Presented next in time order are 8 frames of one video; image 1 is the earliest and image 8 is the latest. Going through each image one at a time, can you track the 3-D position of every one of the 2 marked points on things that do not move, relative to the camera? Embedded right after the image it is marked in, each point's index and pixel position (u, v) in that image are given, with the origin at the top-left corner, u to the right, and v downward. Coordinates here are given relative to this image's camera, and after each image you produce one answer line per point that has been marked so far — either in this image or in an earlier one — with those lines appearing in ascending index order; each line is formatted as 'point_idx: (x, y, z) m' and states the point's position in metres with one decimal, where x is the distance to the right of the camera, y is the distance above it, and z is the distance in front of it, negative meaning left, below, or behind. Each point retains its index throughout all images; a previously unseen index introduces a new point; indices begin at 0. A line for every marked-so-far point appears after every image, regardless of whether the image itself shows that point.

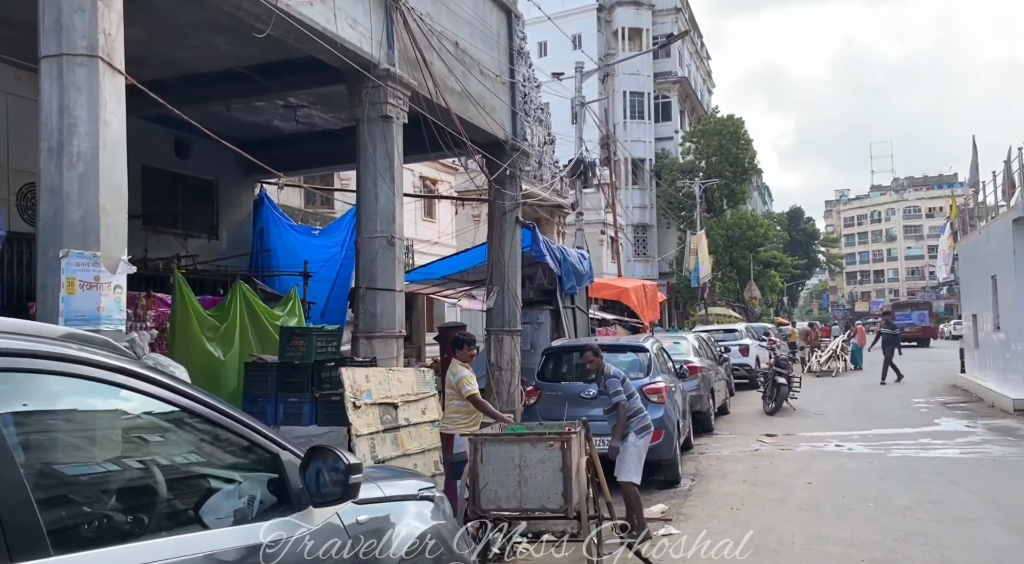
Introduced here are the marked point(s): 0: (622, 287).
0: (+2.5, -0.1, +19.9) m
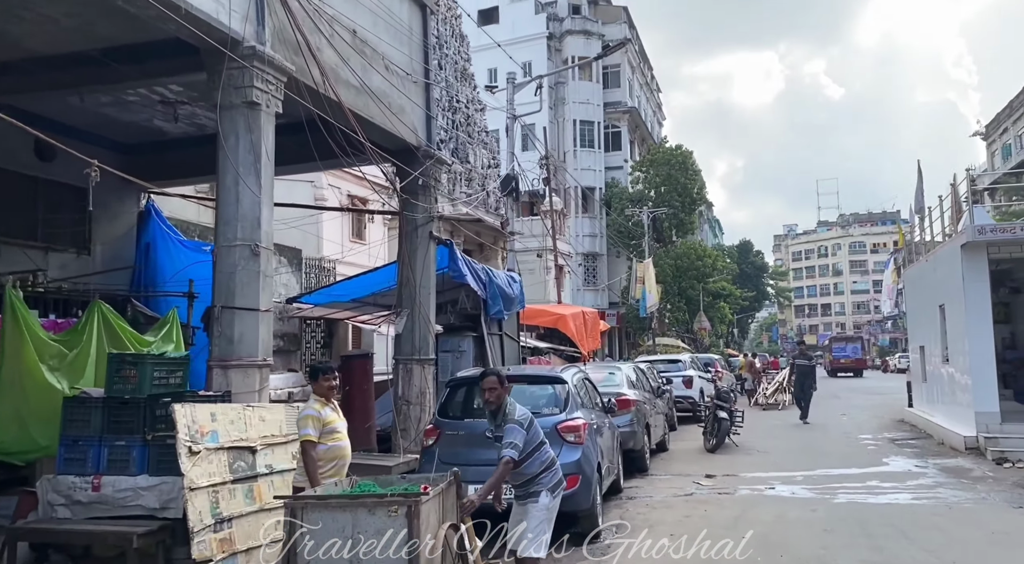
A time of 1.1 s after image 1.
0: (+1.0, -0.7, +18.7) m
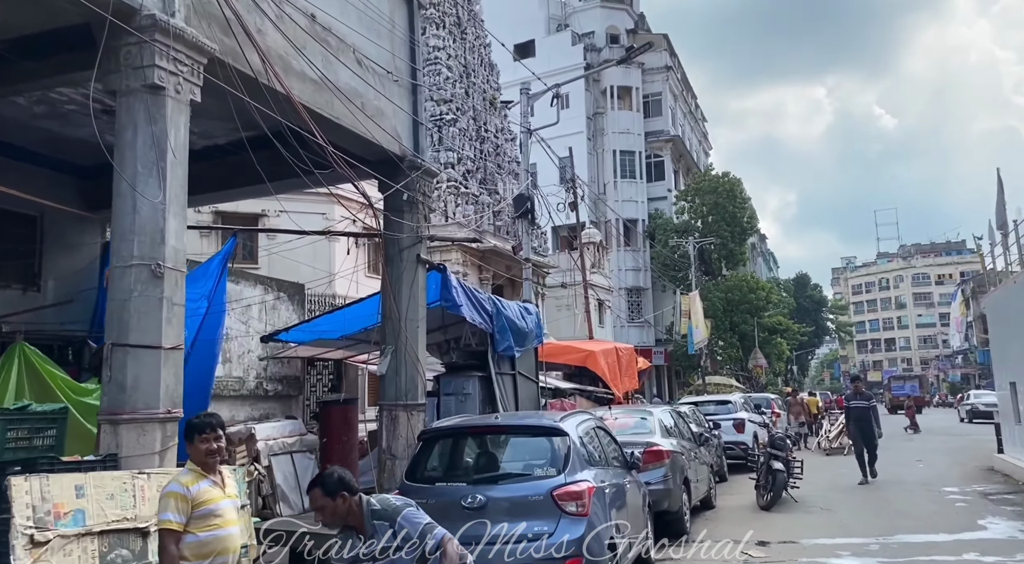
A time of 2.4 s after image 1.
0: (+1.5, -1.3, +16.8) m
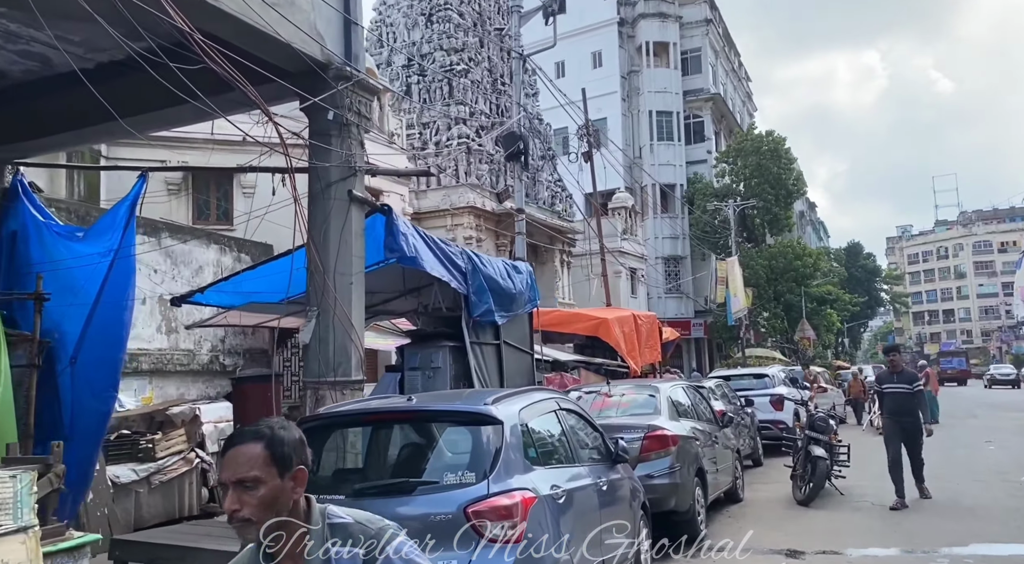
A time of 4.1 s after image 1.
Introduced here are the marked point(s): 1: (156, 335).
0: (+1.5, -0.6, +14.7) m
1: (-4.8, -0.7, +11.6) m
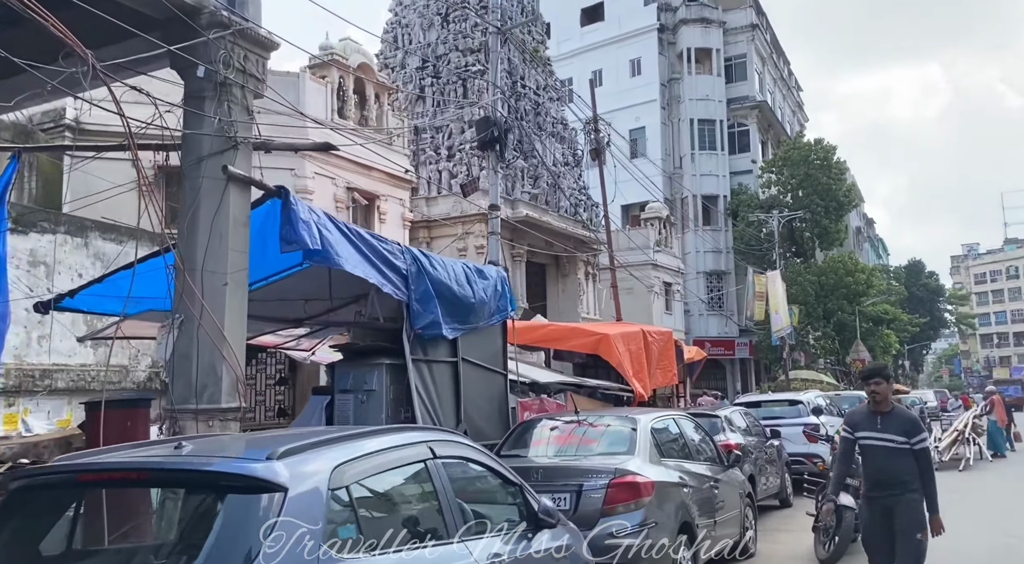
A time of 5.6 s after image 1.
0: (+1.4, -0.8, +12.8) m
1: (-5.1, -0.8, +10.2) m
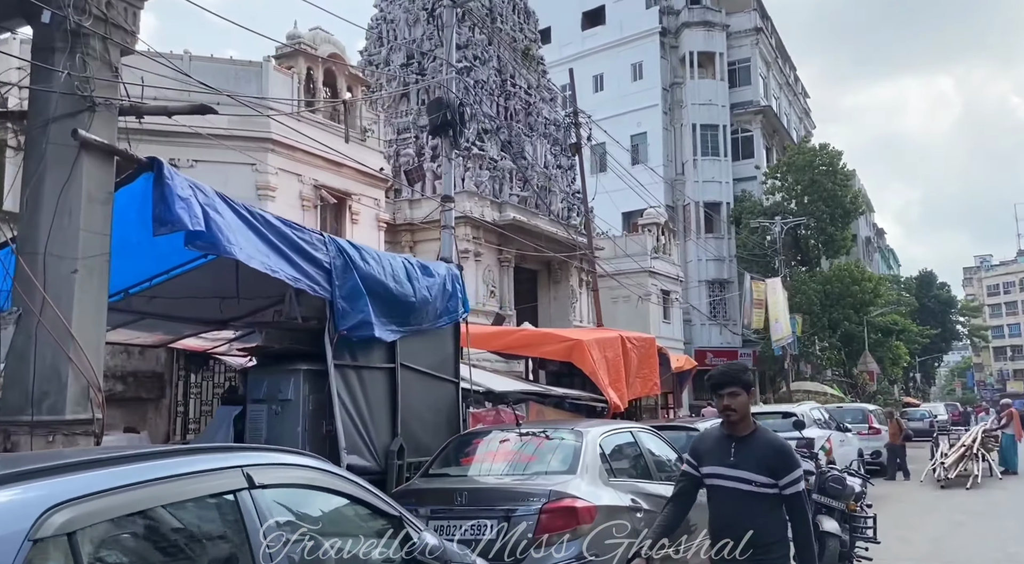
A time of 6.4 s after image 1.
0: (+0.9, -0.8, +11.9) m
1: (-5.6, -0.8, +9.3) m
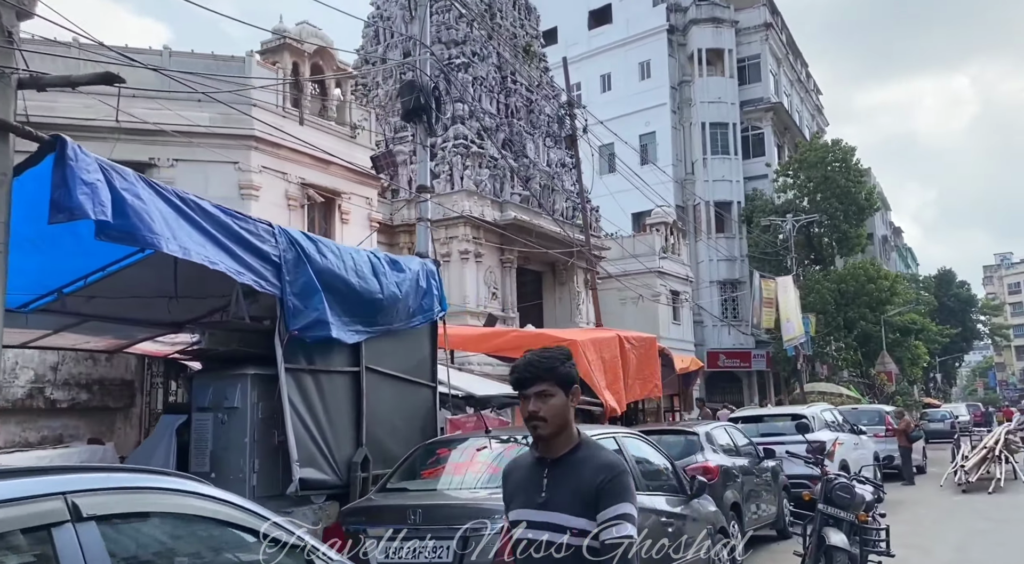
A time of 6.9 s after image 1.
0: (+0.8, -0.7, +11.2) m
1: (-5.8, -0.8, +8.7) m
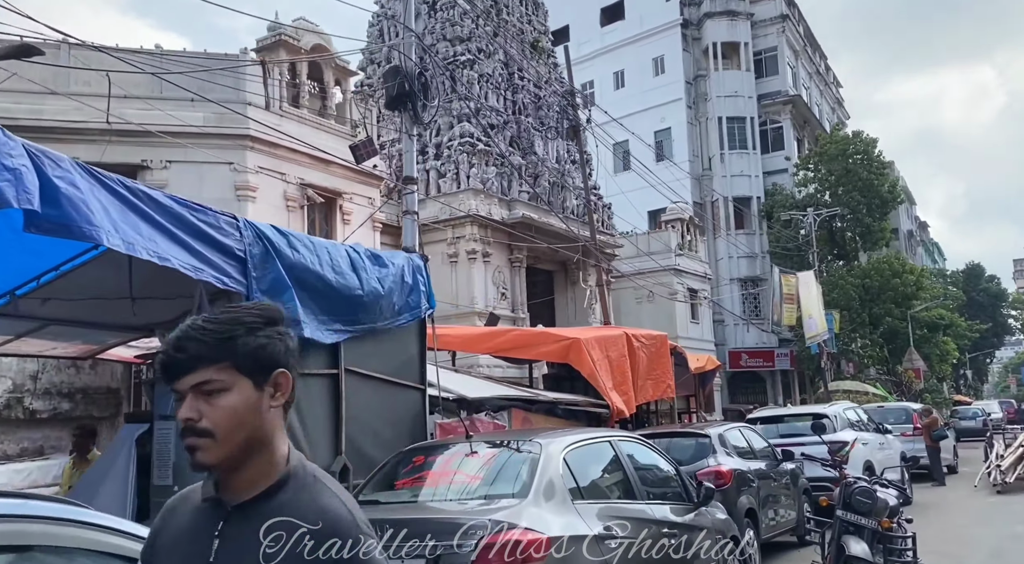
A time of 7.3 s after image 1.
0: (+0.8, -0.7, +10.6) m
1: (-5.8, -0.9, +8.4) m
